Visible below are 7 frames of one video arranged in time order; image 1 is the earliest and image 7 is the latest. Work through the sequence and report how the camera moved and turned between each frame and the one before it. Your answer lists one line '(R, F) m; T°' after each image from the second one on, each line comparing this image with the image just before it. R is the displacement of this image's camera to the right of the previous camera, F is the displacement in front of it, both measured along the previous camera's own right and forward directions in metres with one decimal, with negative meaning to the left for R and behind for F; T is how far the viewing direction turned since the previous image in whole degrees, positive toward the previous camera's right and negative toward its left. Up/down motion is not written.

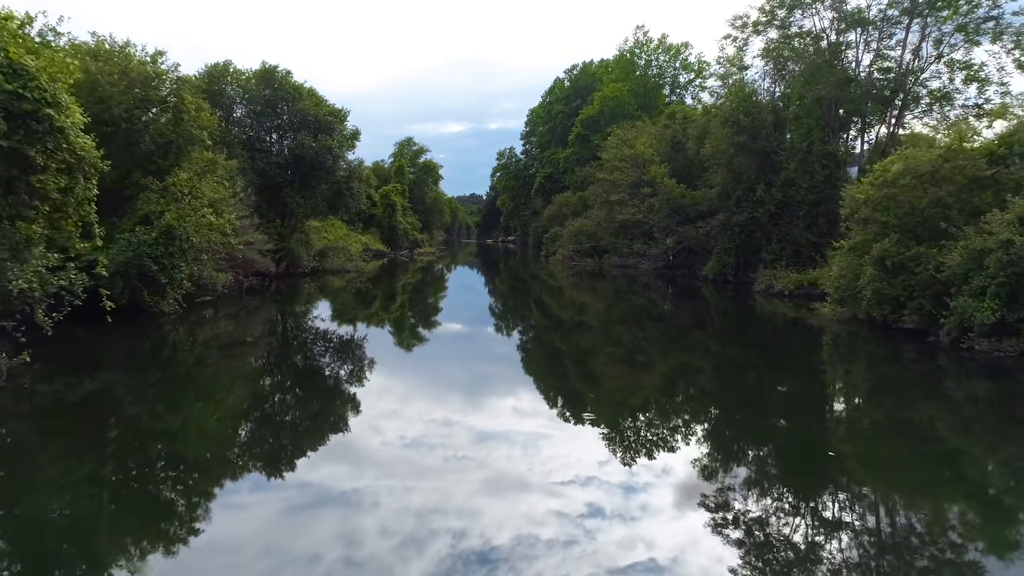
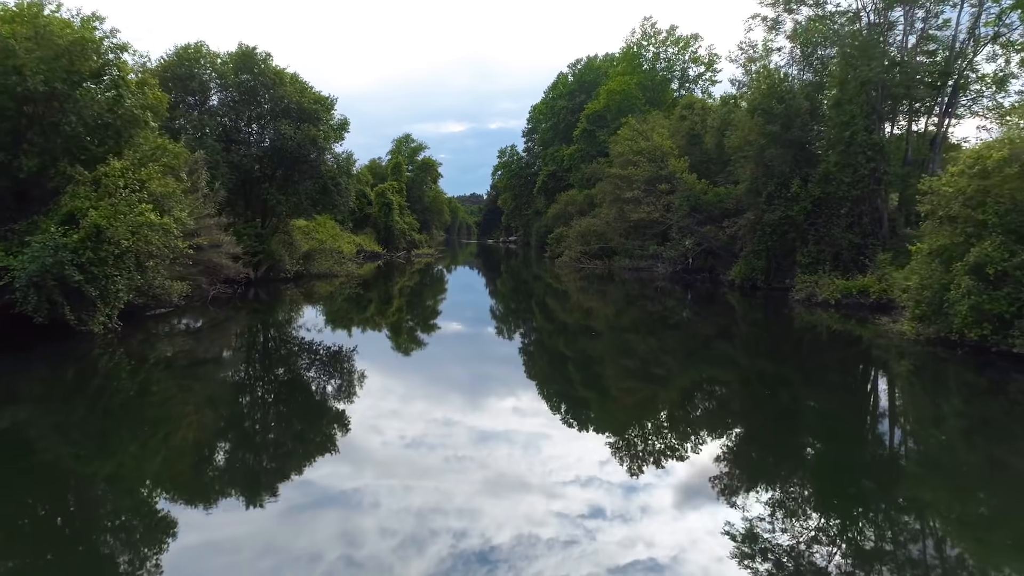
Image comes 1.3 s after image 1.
(-0.1, +0.8) m; 0°
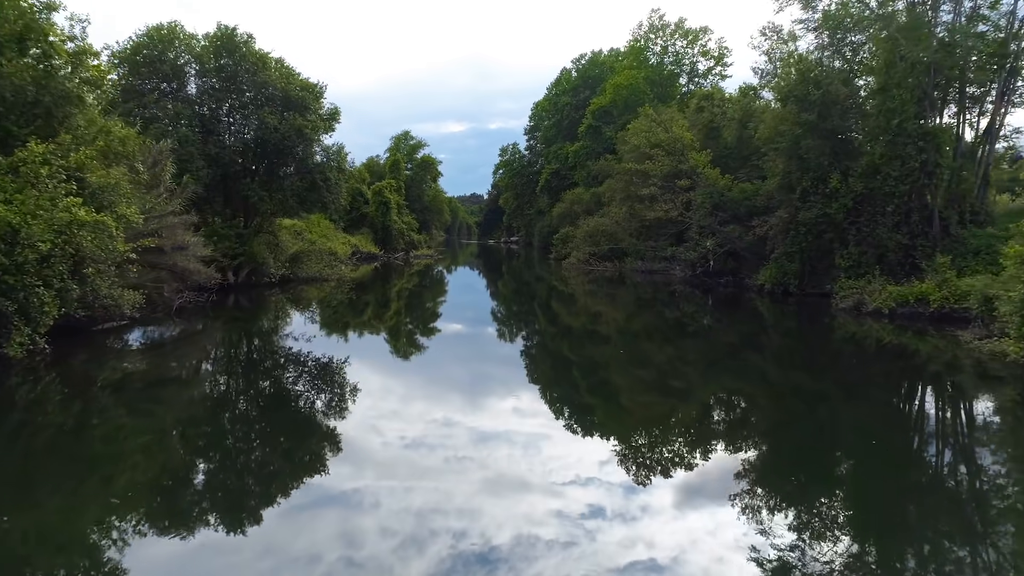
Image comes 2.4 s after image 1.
(-0.1, +0.7) m; 0°
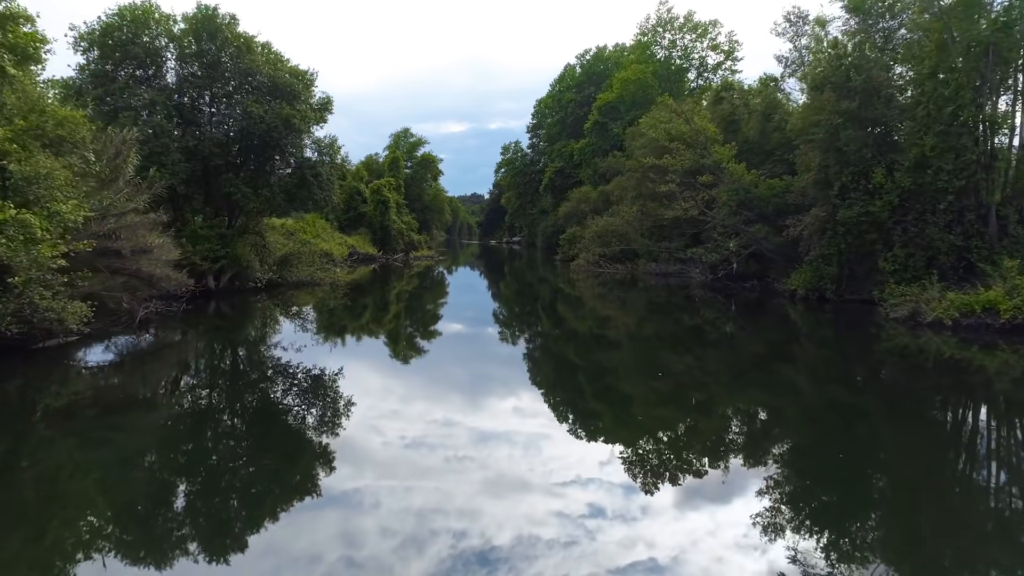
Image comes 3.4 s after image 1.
(-0.1, +0.6) m; 0°
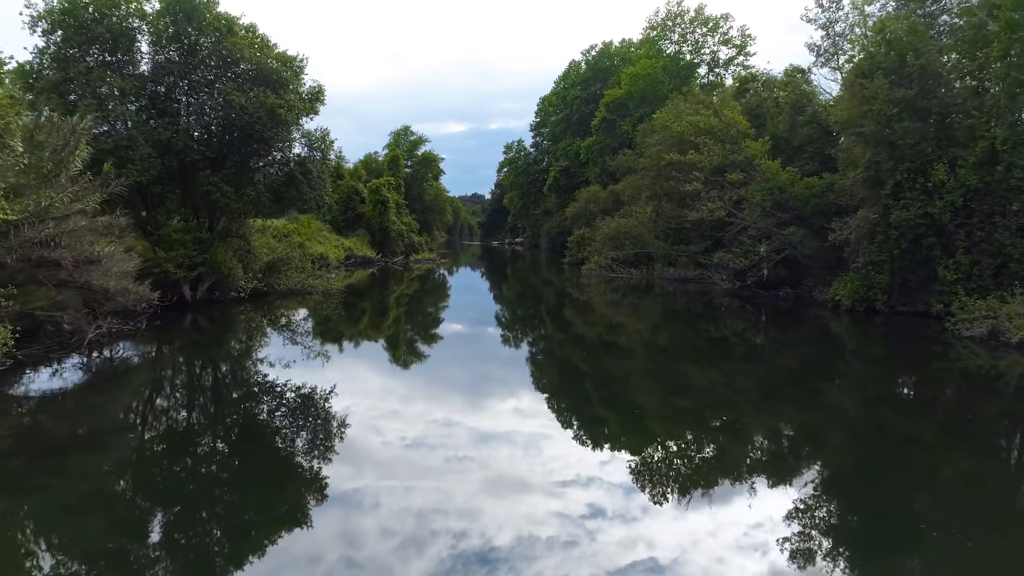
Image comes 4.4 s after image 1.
(-0.1, +0.6) m; 0°
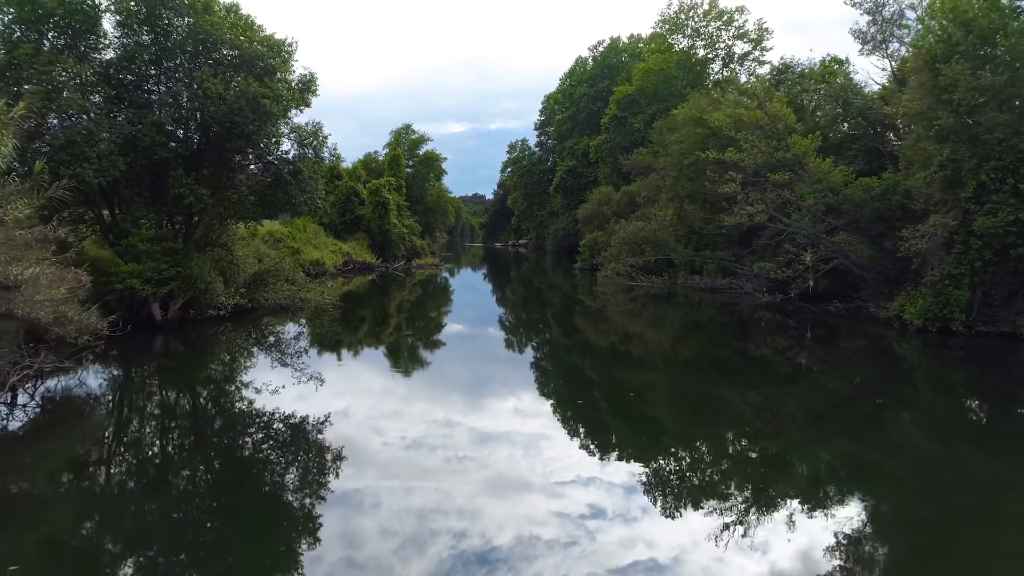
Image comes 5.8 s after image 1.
(-0.2, +0.7) m; 0°
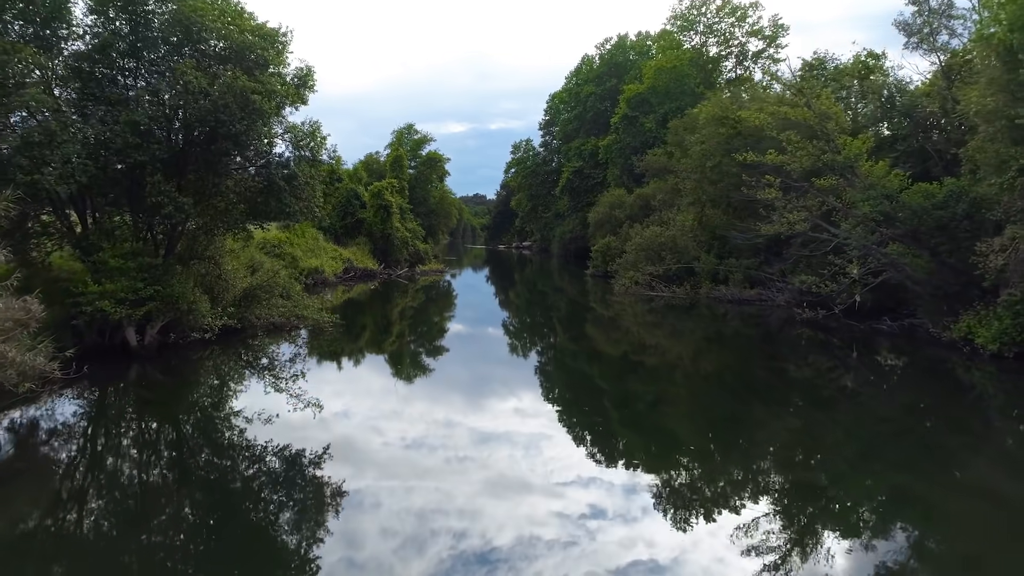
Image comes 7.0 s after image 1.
(-0.2, +0.5) m; 0°
